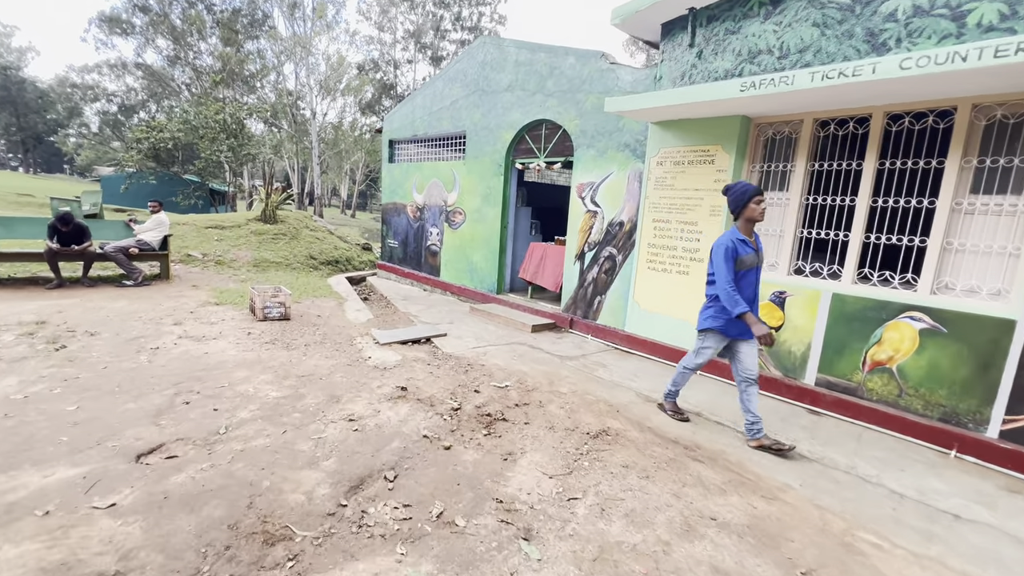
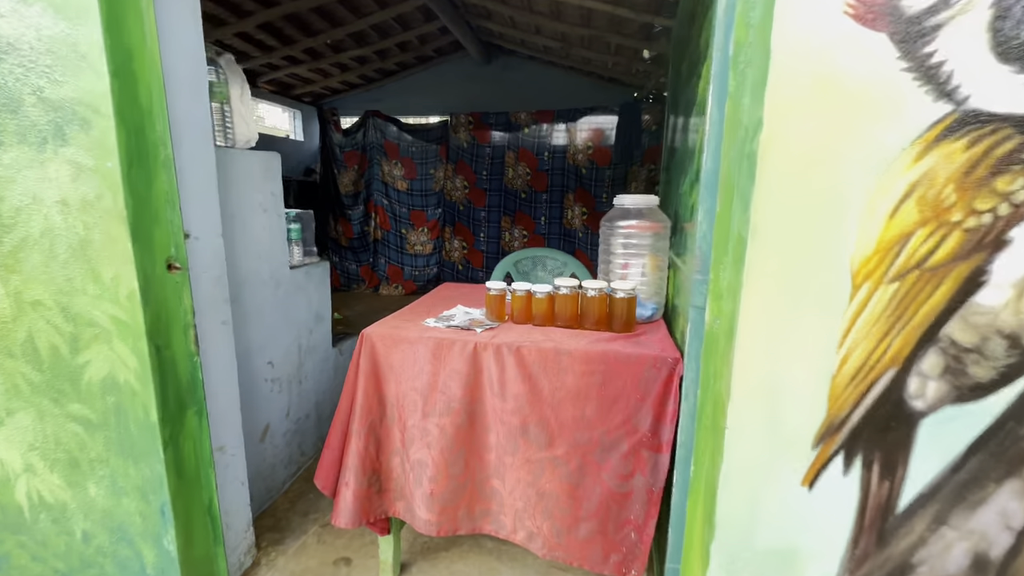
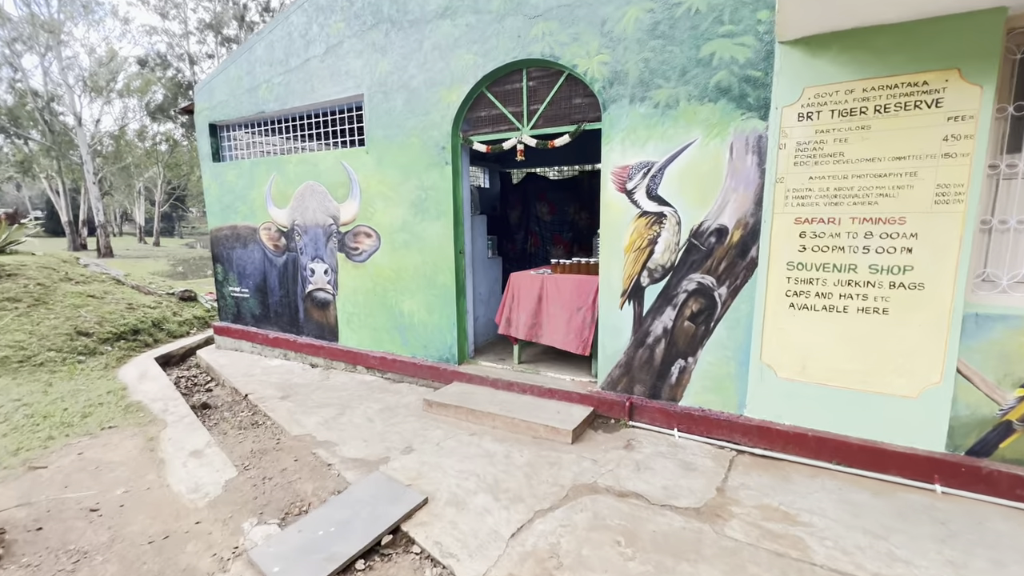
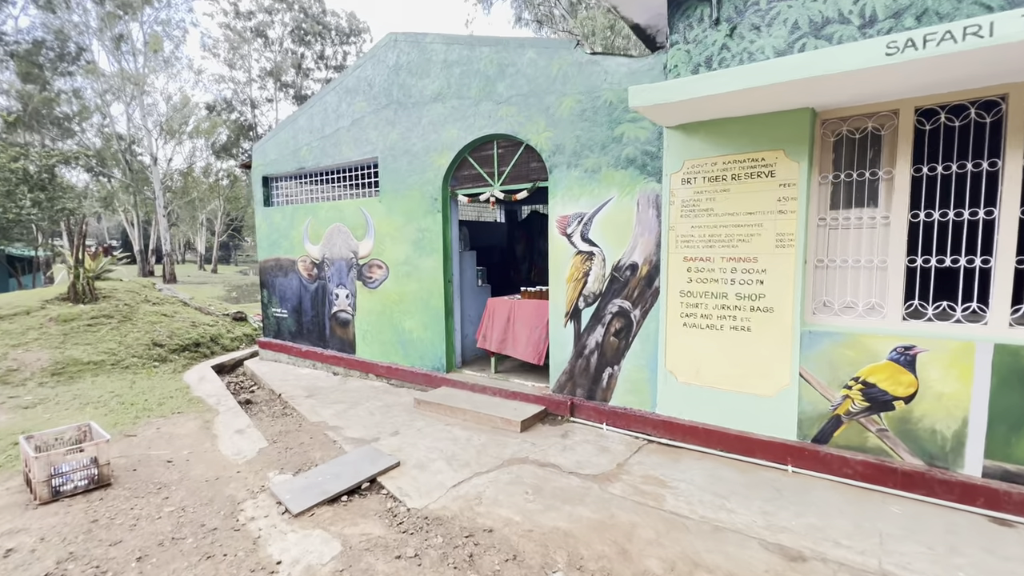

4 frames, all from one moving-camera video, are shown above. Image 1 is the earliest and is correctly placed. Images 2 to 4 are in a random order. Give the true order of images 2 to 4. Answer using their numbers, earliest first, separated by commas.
4, 3, 2
